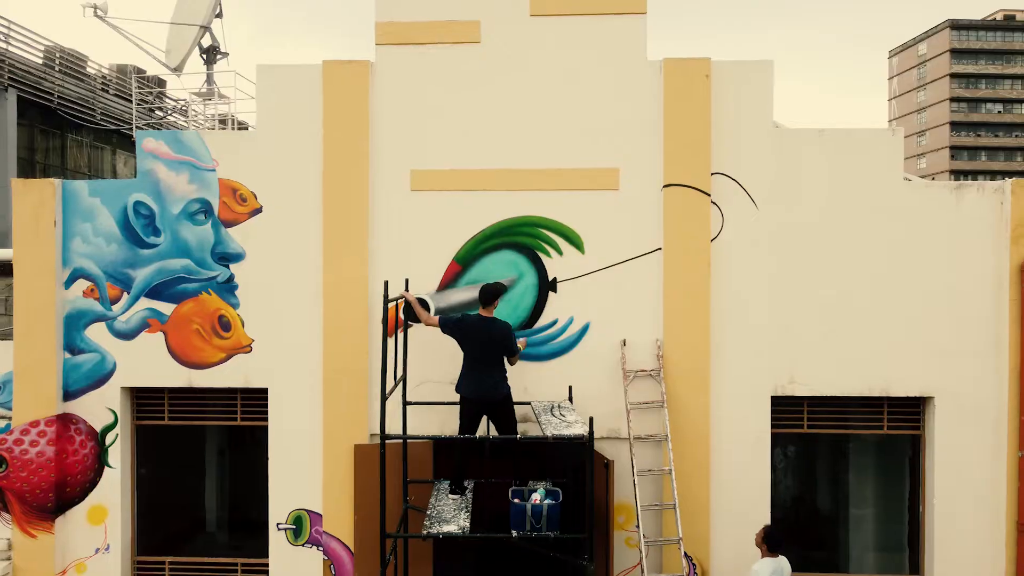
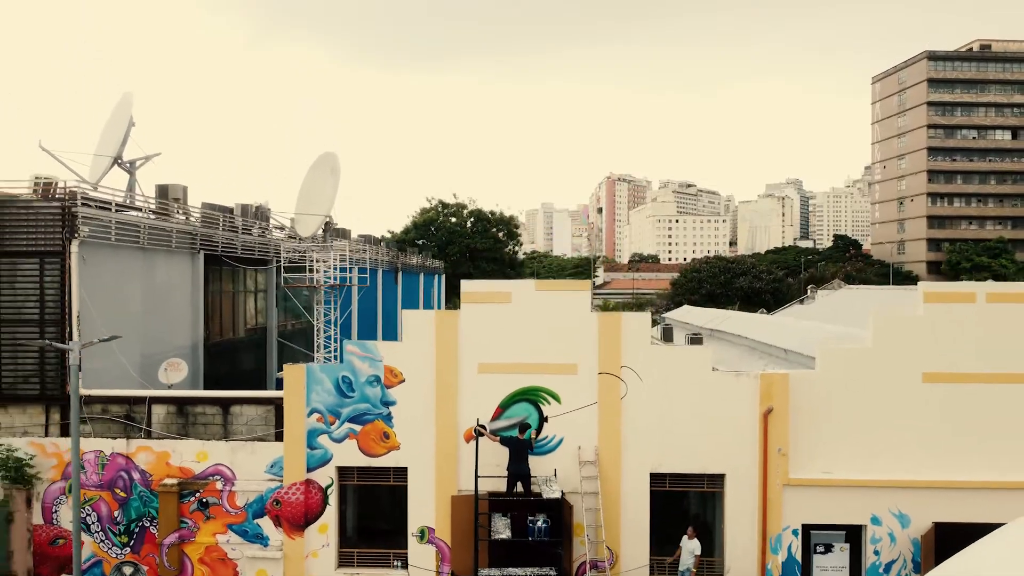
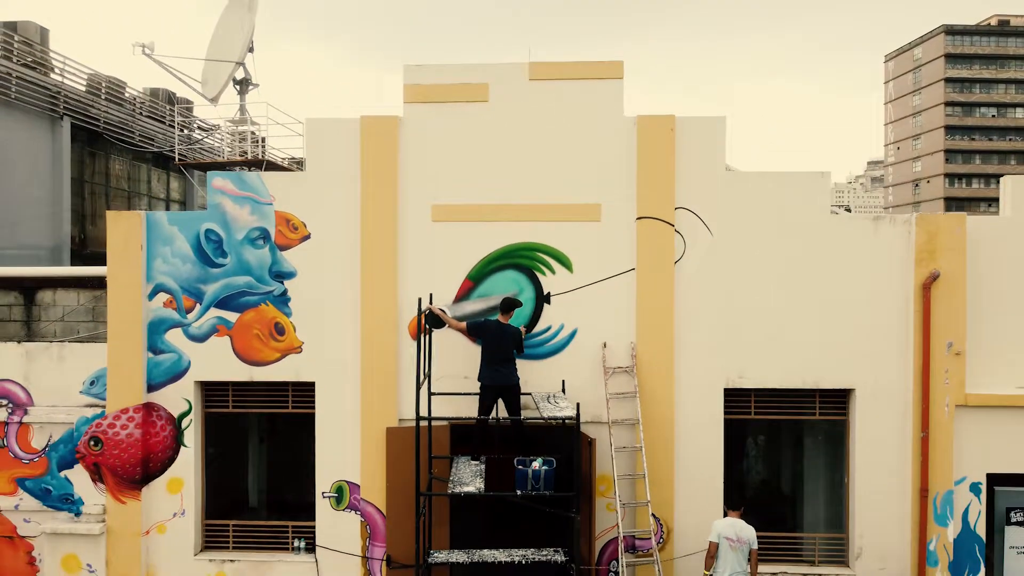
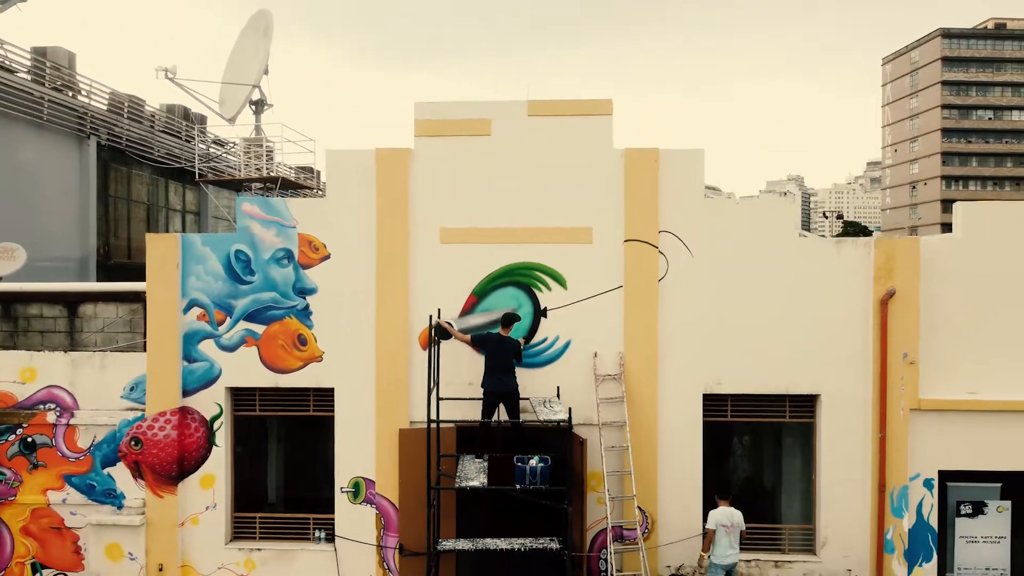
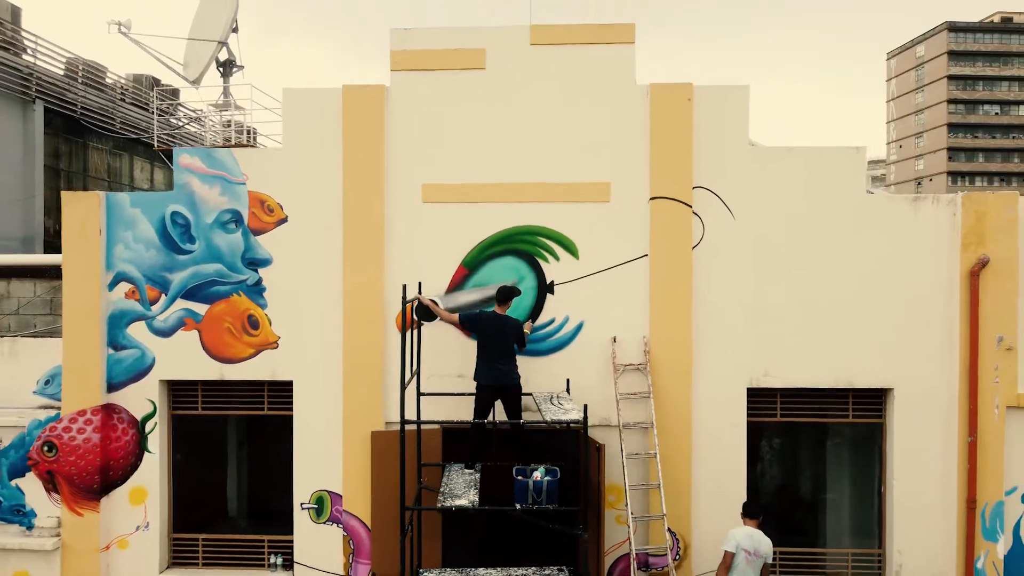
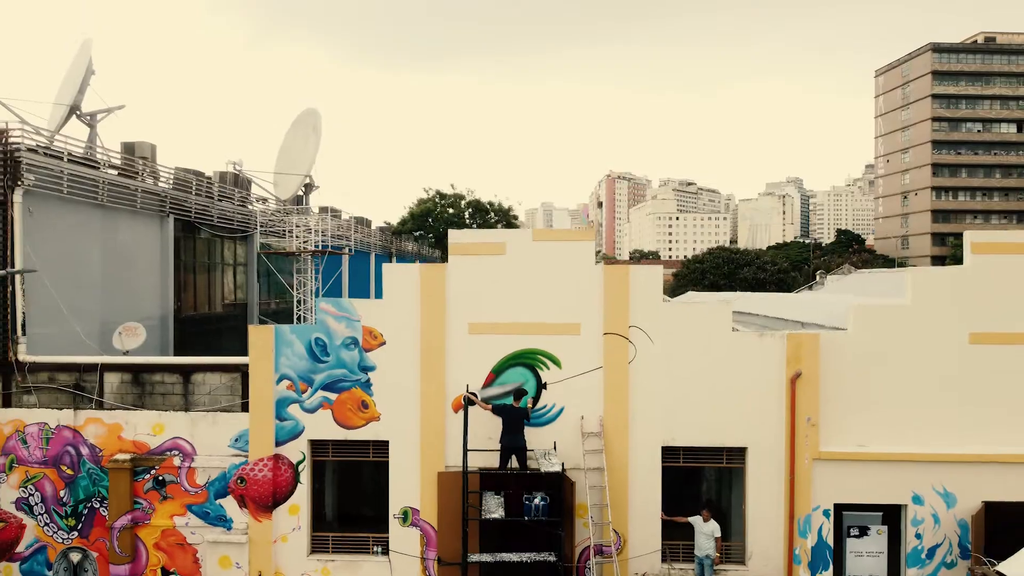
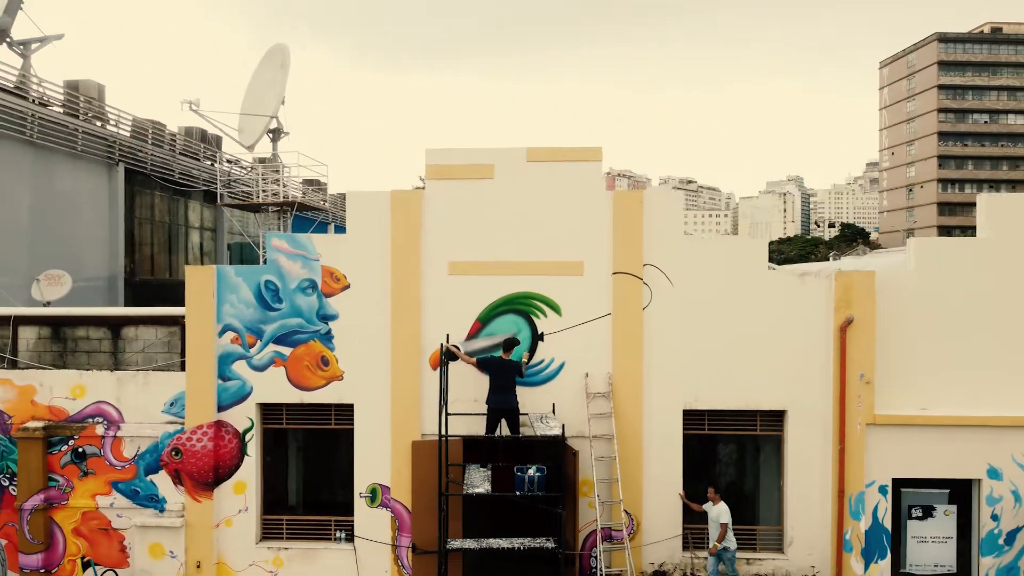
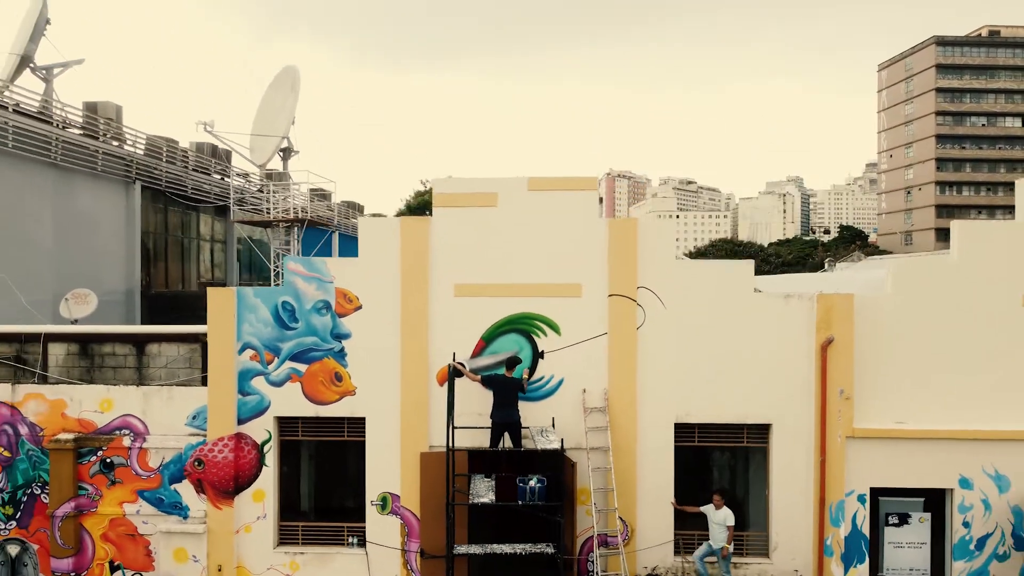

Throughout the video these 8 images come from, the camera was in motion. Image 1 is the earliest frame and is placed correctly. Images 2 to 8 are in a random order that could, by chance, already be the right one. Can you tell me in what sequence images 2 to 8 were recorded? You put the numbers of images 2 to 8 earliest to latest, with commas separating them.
5, 3, 4, 7, 8, 6, 2
